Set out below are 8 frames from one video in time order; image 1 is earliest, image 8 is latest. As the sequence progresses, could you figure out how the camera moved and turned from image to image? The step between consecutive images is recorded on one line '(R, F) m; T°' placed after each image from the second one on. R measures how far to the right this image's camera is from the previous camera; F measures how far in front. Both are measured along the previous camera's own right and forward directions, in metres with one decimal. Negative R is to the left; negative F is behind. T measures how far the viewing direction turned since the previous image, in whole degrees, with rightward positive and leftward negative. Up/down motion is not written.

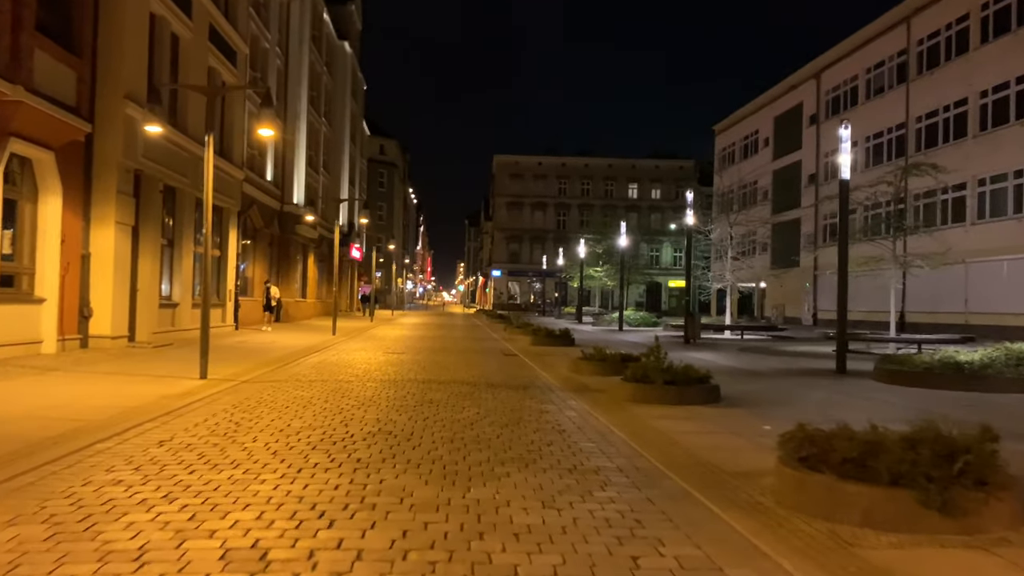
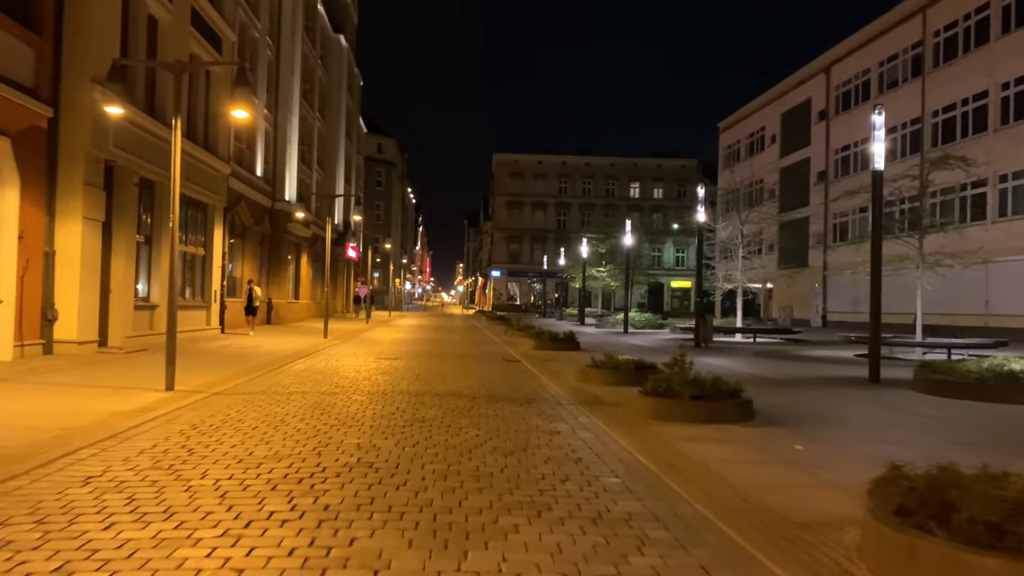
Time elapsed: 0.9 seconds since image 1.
(-0.1, +1.6) m; 0°
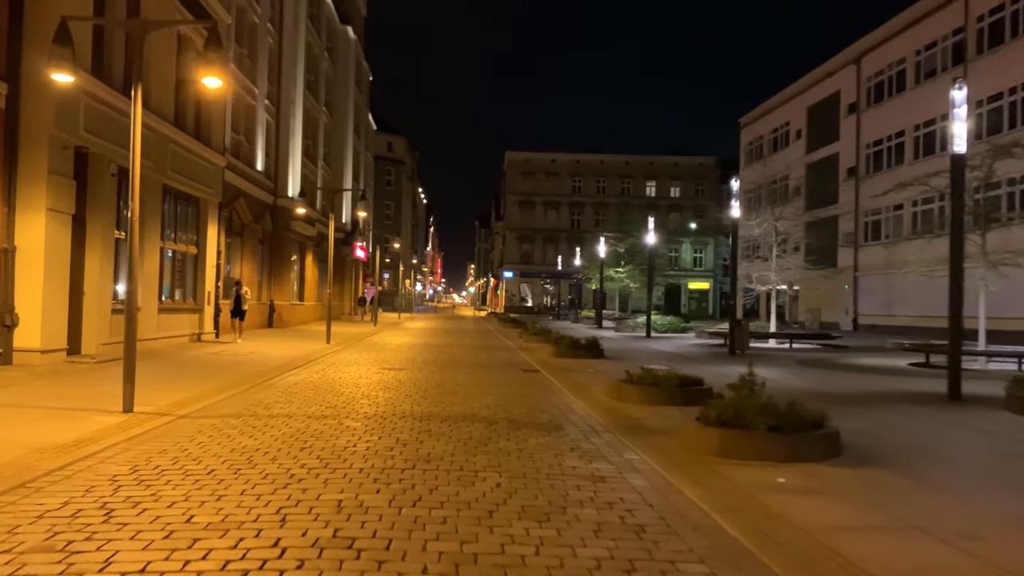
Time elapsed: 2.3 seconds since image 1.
(-0.2, +2.3) m; -1°
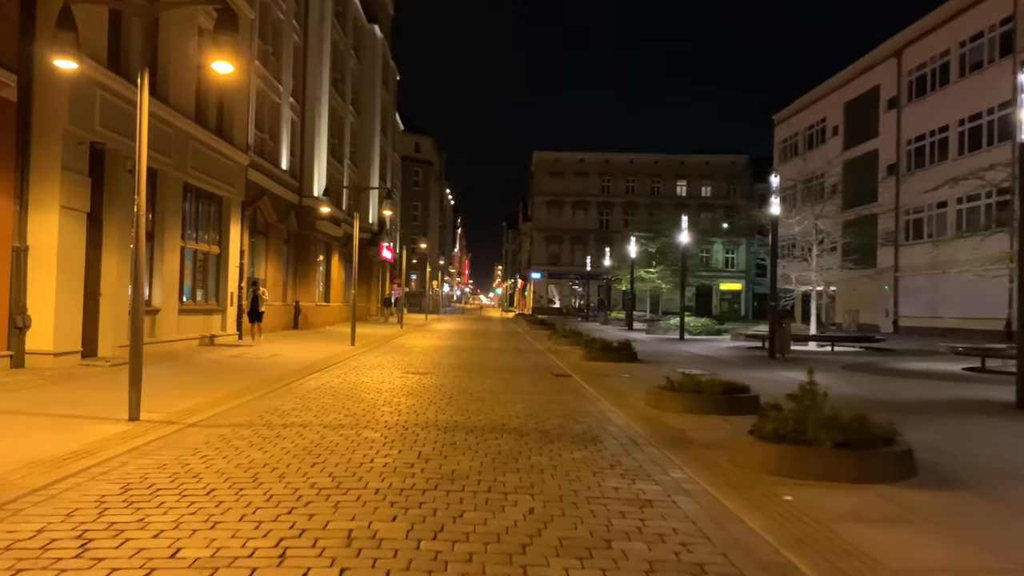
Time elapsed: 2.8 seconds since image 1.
(-0.1, +0.9) m; -2°
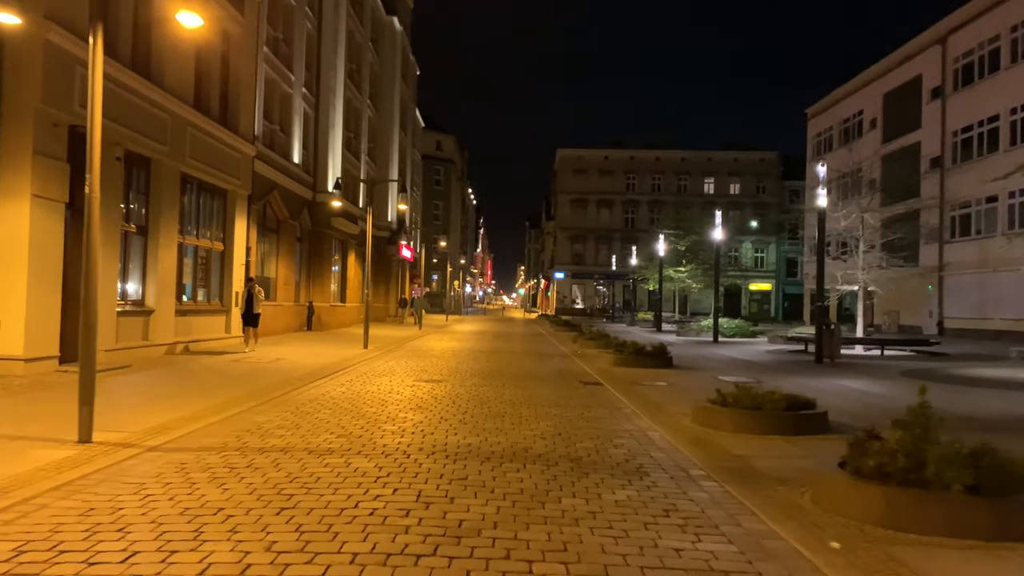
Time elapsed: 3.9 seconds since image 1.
(0.0, +1.9) m; -2°
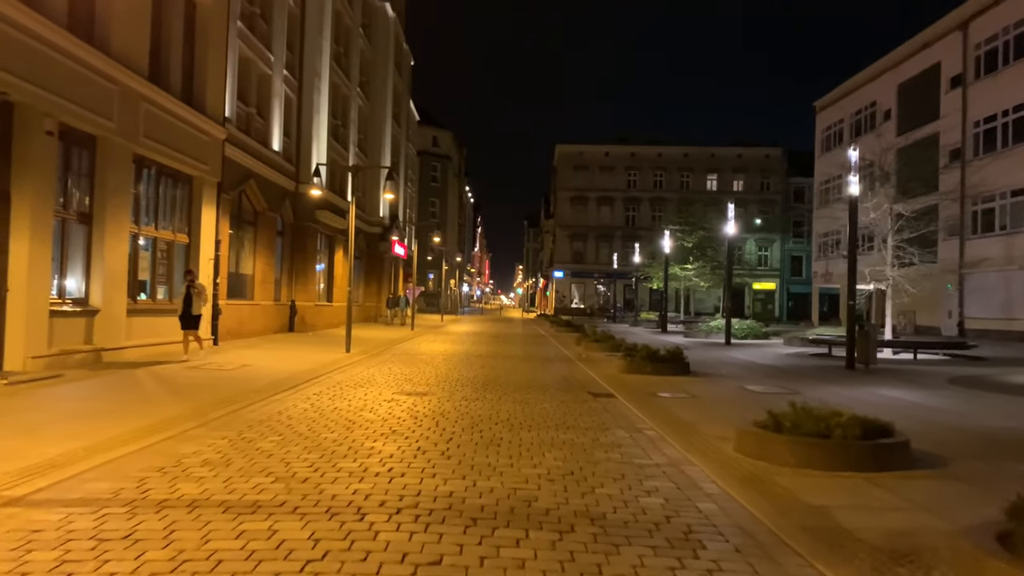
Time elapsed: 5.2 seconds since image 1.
(0.0, +2.4) m; 0°
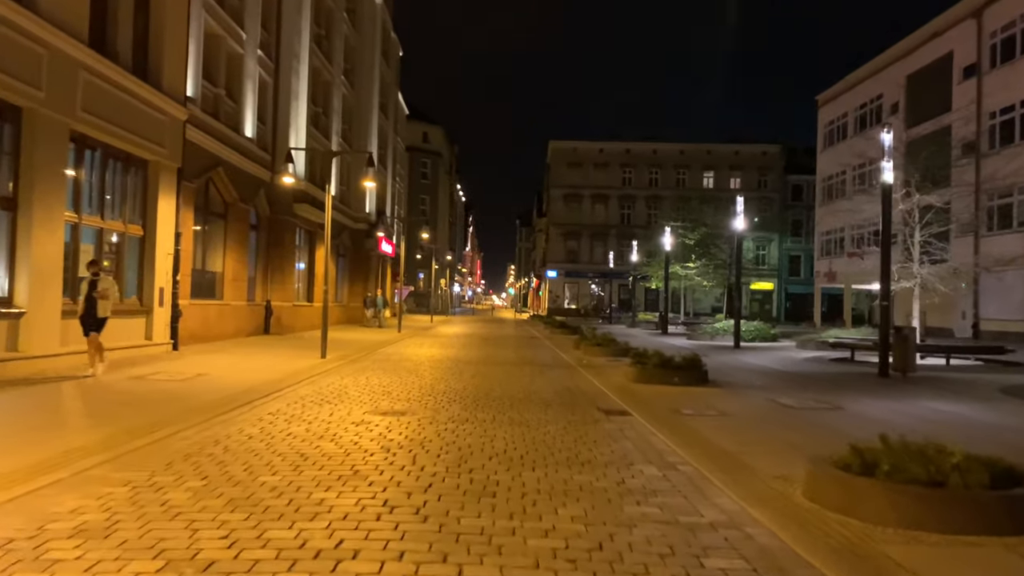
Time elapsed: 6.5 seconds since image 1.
(-0.1, +2.3) m; +1°
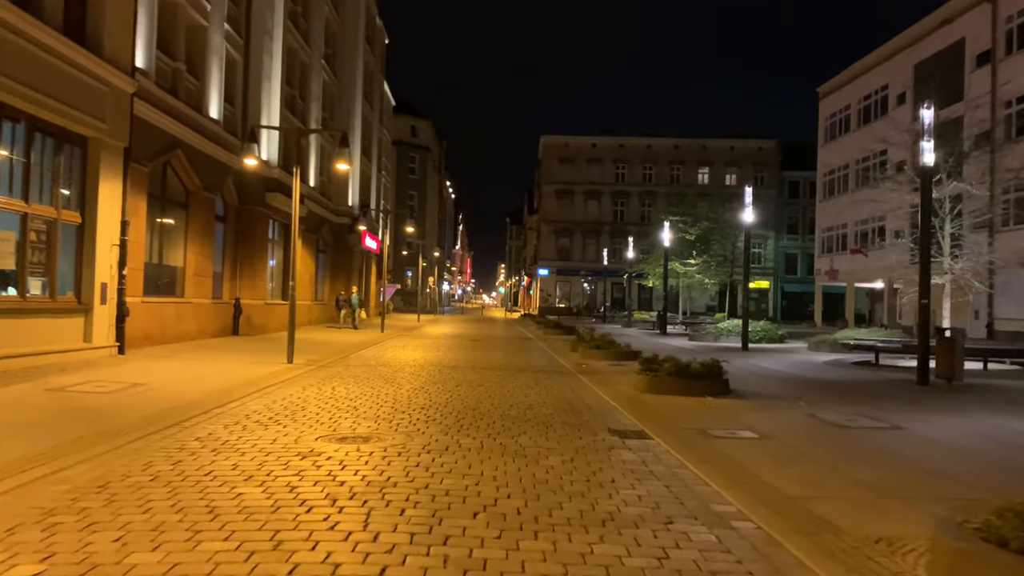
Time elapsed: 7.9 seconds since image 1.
(0.0, +2.3) m; +1°
